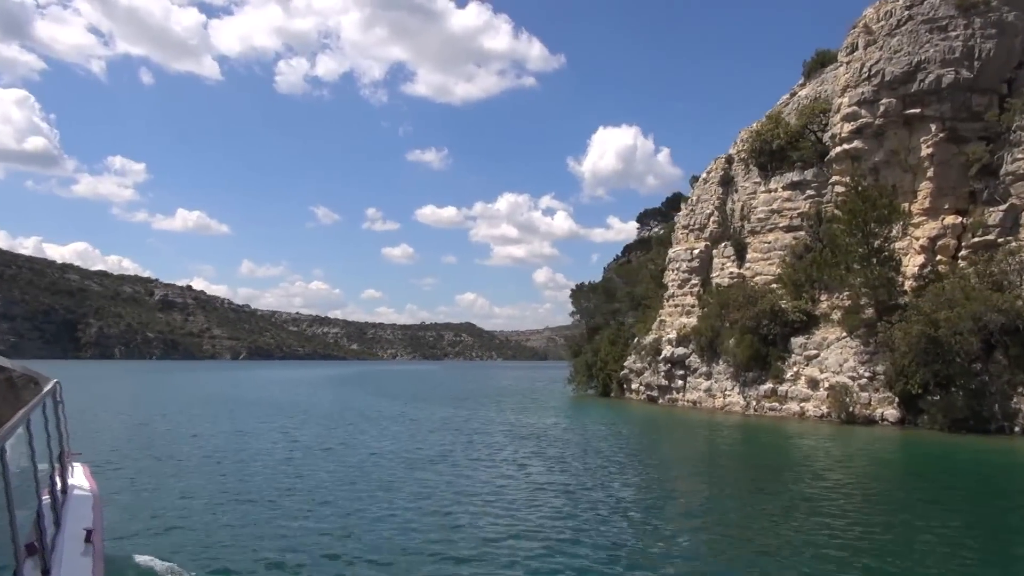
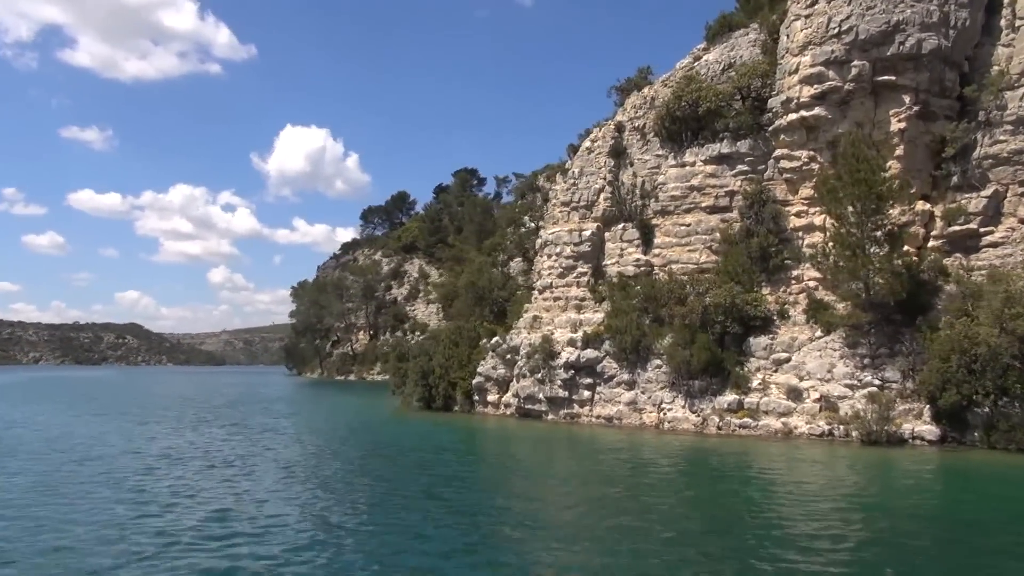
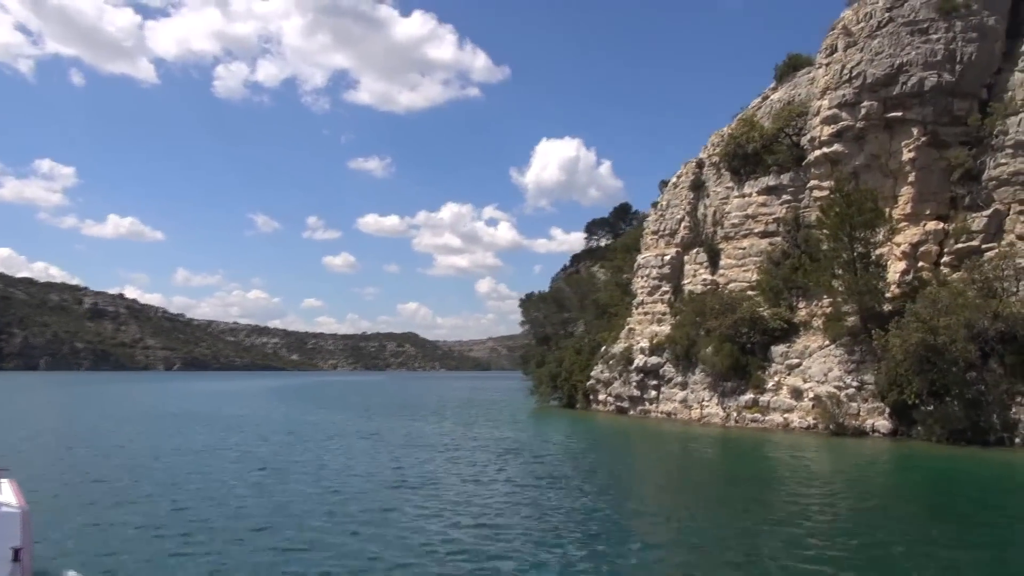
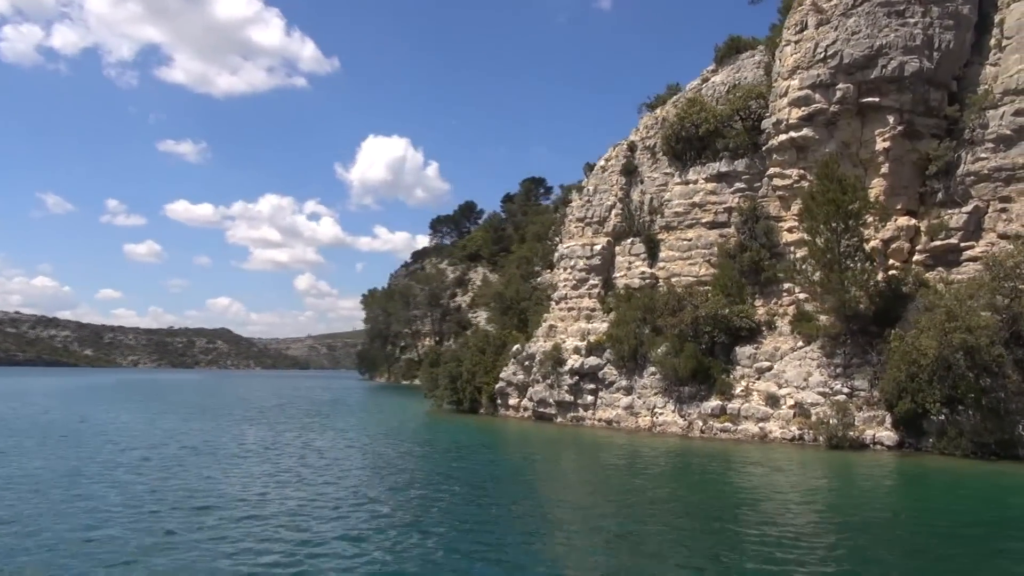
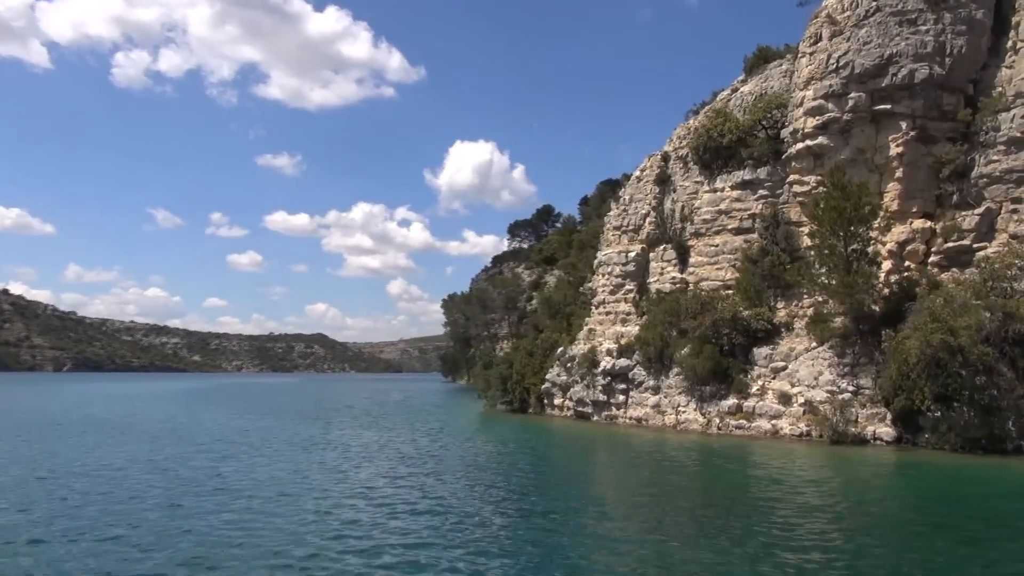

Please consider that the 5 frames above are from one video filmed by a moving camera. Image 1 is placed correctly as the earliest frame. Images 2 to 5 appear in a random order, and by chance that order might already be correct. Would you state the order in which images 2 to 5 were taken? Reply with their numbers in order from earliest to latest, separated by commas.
3, 5, 4, 2
